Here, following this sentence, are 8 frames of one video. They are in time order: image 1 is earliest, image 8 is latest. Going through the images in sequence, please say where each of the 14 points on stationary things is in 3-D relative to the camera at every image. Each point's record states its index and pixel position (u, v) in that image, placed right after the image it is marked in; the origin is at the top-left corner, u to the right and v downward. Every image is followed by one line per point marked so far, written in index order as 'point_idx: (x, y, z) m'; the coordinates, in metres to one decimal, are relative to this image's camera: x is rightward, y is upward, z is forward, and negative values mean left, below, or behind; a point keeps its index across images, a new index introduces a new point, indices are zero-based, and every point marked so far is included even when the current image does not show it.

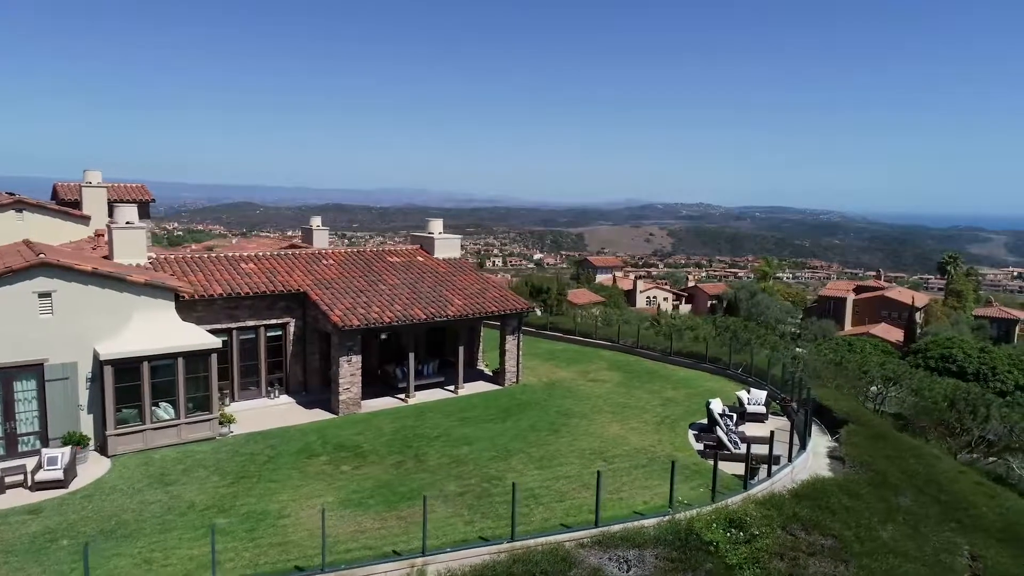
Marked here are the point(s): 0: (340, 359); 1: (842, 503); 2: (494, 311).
0: (-3.9, -1.6, +16.1) m
1: (+5.4, -3.5, +11.7) m
2: (-0.5, -0.6, +18.4) m
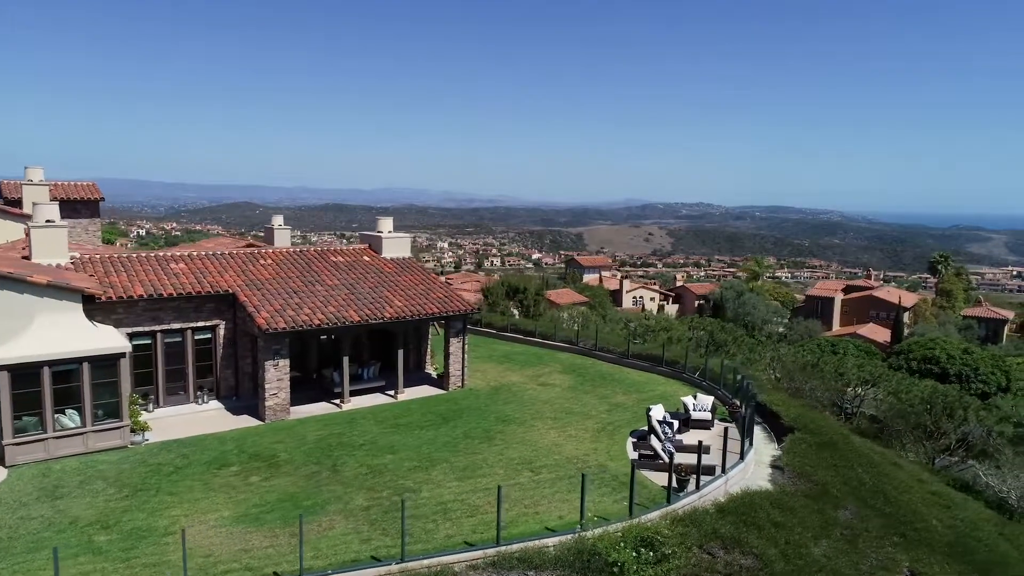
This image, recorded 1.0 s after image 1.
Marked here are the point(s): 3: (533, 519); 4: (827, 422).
0: (-5.3, -1.6, +15.4) m
1: (+4.0, -3.5, +11.0) m
2: (-1.9, -0.6, +17.7) m
3: (+0.3, -3.5, +10.9) m
4: (+6.9, -3.0, +15.9) m
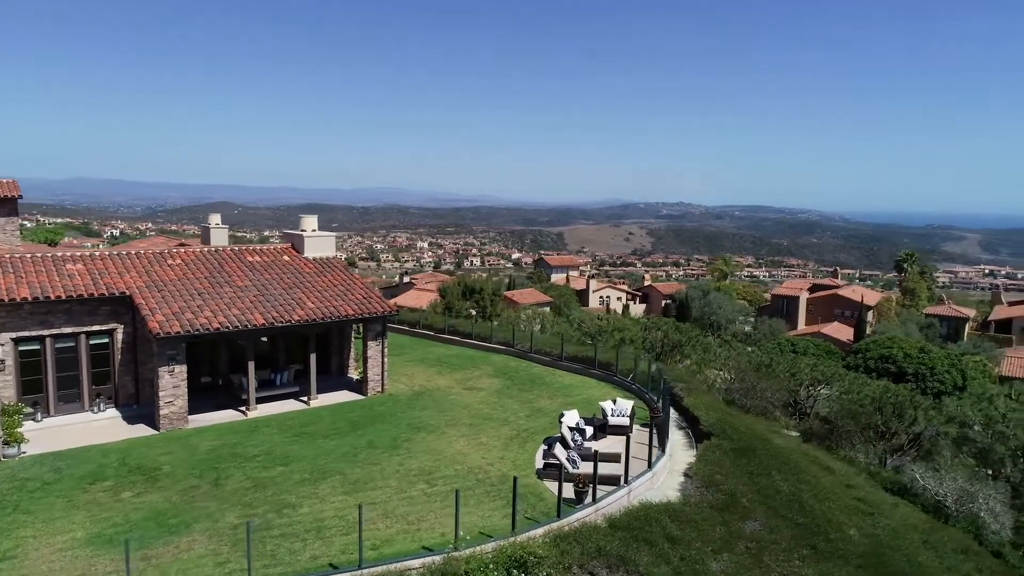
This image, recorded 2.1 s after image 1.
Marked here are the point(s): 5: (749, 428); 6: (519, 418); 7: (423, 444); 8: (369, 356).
0: (-7.1, -1.6, +14.5) m
1: (+2.2, -3.5, +10.4) m
2: (-3.8, -0.6, +16.9) m
3: (-1.4, -3.5, +10.1) m
4: (+5.0, -3.0, +15.4) m
5: (+5.1, -3.0, +15.6) m
6: (+0.1, -2.9, +15.9) m
7: (-1.8, -3.1, +14.1) m
8: (-3.5, -1.7, +17.5) m
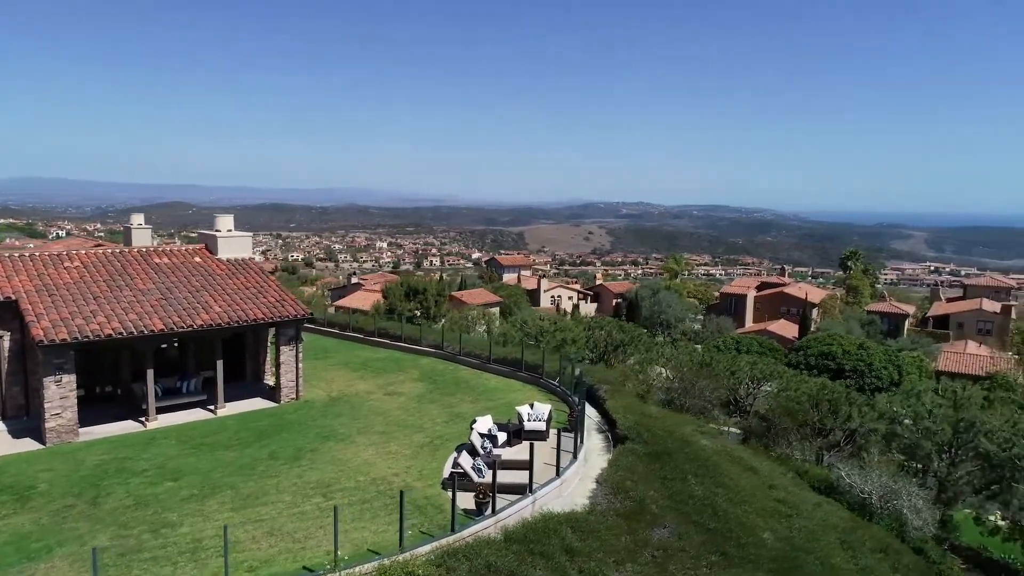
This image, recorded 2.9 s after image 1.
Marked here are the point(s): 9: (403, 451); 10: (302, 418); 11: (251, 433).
0: (-8.8, -1.7, +13.6) m
1: (+0.7, -3.6, +9.9) m
2: (-5.7, -0.7, +16.1) m
3: (-2.9, -3.6, +9.5) m
4: (+3.3, -3.0, +15.1) m
5: (+3.3, -3.0, +15.3) m
6: (-1.6, -2.9, +15.3) m
7: (-3.5, -3.1, +13.4) m
8: (-5.4, -1.7, +16.8) m
9: (-2.1, -3.1, +13.6) m
10: (-4.6, -2.8, +15.6) m
11: (-5.3, -3.0, +14.6) m
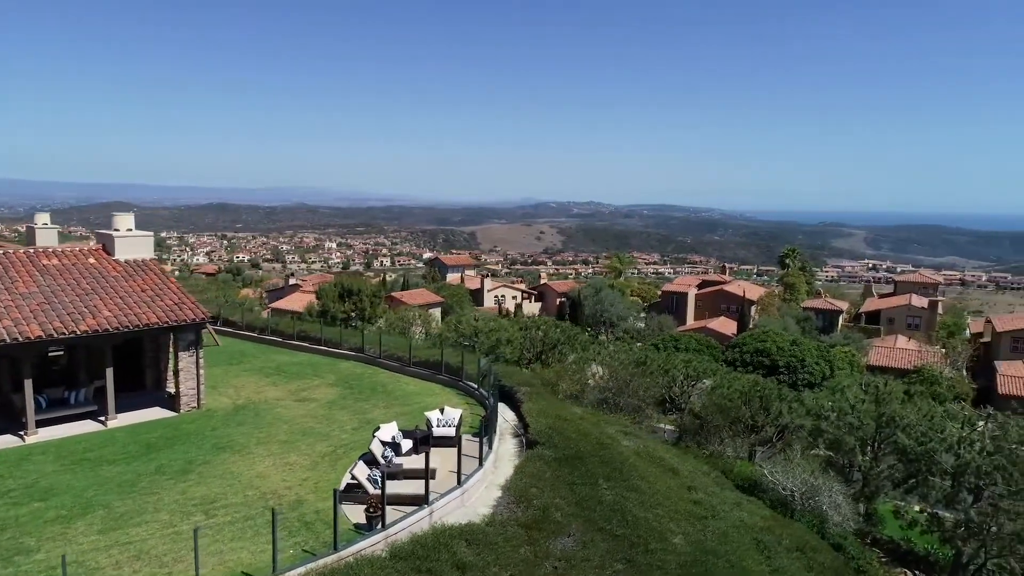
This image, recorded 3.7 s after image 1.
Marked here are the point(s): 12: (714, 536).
0: (-10.5, -1.8, +12.4) m
1: (-0.7, -3.6, +9.4) m
2: (-7.6, -0.8, +15.1) m
3: (-4.3, -3.6, +8.7) m
4: (+1.5, -3.0, +14.7) m
5: (+1.5, -3.0, +14.9) m
6: (-3.5, -2.9, +14.6) m
7: (-5.1, -3.2, +12.6) m
8: (-7.3, -1.8, +15.8) m
9: (-3.8, -3.1, +12.9) m
10: (-6.4, -2.9, +14.7) m
11: (-7.1, -3.0, +13.6) m
12: (+3.7, -4.5, +13.1) m
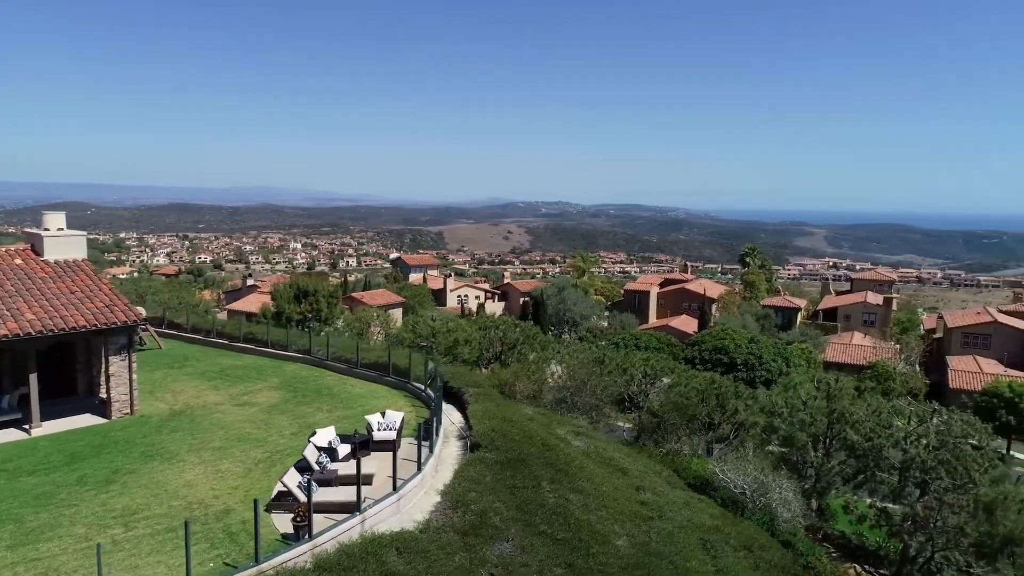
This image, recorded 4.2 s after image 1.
0: (-11.5, -1.9, +11.6) m
1: (-1.6, -3.5, +9.0) m
2: (-8.7, -0.8, +14.5) m
3: (-5.1, -3.6, +8.2) m
4: (+0.4, -3.0, +14.4) m
5: (+0.3, -3.0, +14.6) m
6: (-4.6, -2.9, +14.2) m
7: (-6.2, -3.2, +12.1) m
8: (-8.4, -1.8, +15.2) m
9: (-4.8, -3.1, +12.4) m
10: (-7.5, -2.9, +14.1) m
11: (-8.1, -3.0, +13.0) m
12: (+2.7, -4.5, +13.0) m
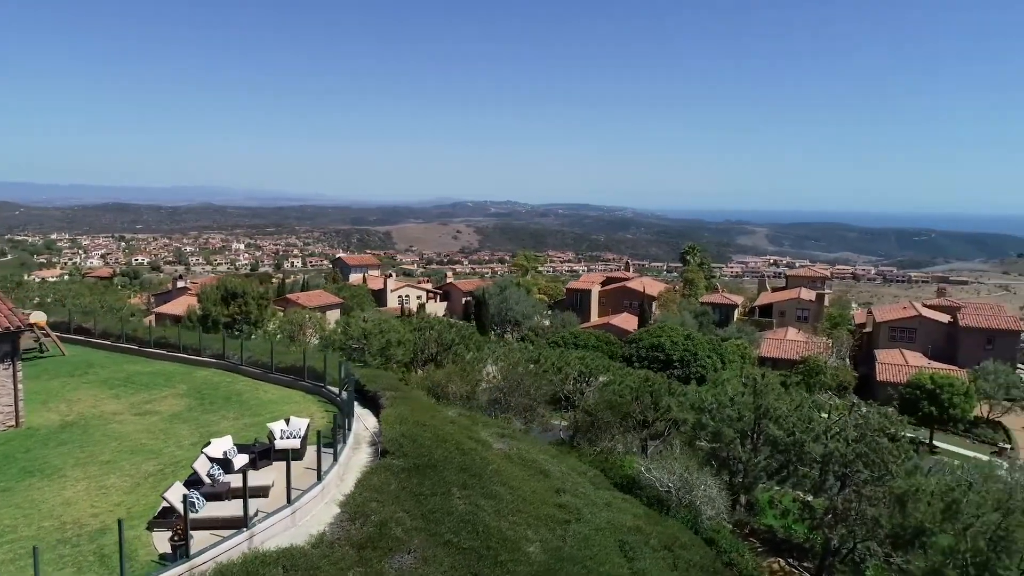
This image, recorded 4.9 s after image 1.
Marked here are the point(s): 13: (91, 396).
0: (-13.0, -2.0, +10.3) m
1: (-2.9, -3.5, +8.5) m
2: (-10.4, -0.9, +13.4) m
3: (-6.4, -3.6, +7.4) m
4: (-1.3, -3.0, +14.0) m
5: (-1.3, -3.0, +14.2) m
6: (-6.2, -3.0, +13.4) m
7: (-7.6, -3.2, +11.2) m
8: (-10.2, -1.9, +14.1) m
9: (-6.3, -3.2, +11.6) m
10: (-9.1, -3.0, +13.1) m
11: (-9.7, -3.1, +11.9) m
12: (+1.1, -4.5, +12.7) m
13: (-9.8, -2.5, +16.8) m
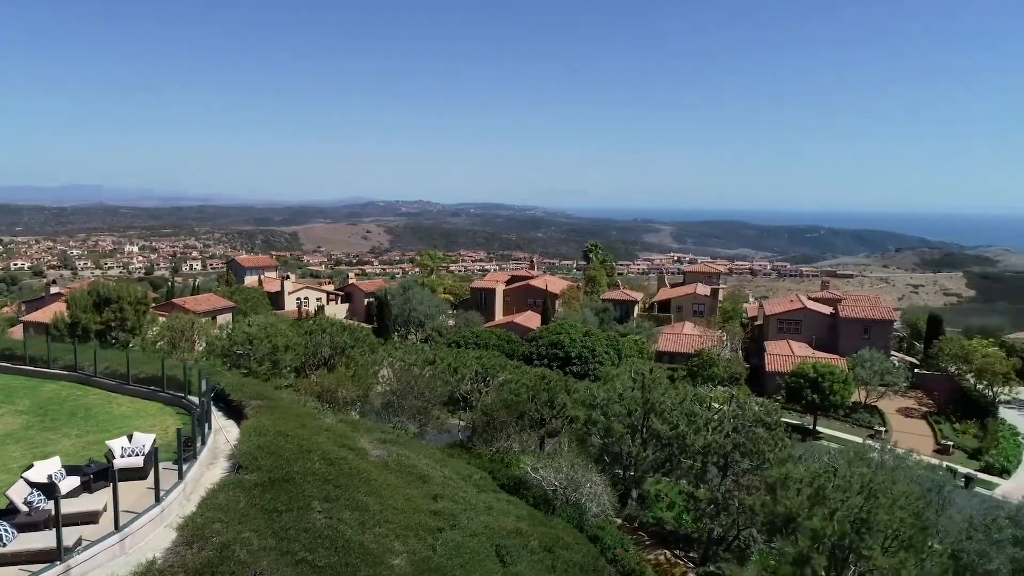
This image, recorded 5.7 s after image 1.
0: (-14.9, -2.2, +8.1) m
1: (-4.6, -3.6, +7.5) m
2: (-12.7, -1.0, +11.5) m
3: (-7.9, -3.7, +6.1) m
4: (-3.7, -3.0, +13.2) m
5: (-3.8, -3.0, +13.4) m
6: (-8.5, -3.1, +12.0) m
7: (-9.6, -3.3, +9.6) m
8: (-12.5, -2.0, +12.2) m
9: (-8.4, -3.3, +10.2) m
10: (-11.4, -3.1, +11.4) m
11: (-11.8, -3.3, +10.2) m
12: (-1.1, -4.5, +12.2) m
13: (-12.5, -2.7, +15.0) m
